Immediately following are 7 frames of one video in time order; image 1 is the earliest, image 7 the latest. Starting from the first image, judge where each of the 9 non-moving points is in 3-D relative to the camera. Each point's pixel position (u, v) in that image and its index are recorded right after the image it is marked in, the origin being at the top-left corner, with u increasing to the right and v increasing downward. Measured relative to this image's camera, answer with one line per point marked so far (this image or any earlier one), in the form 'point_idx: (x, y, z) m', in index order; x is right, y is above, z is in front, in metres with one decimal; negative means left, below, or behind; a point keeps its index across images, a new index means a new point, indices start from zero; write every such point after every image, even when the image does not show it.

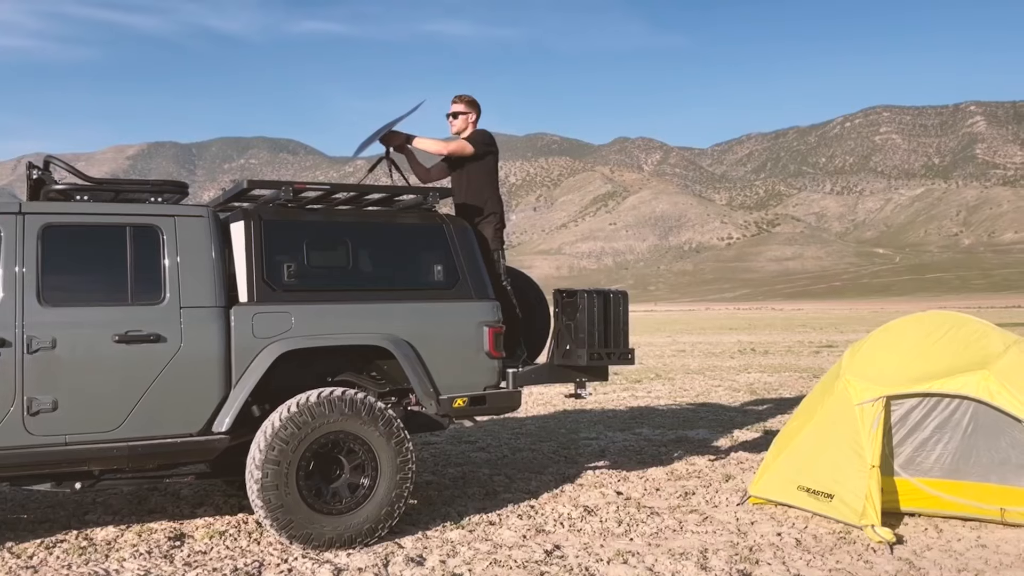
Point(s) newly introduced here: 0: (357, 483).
0: (-1.0, -1.2, +6.7) m
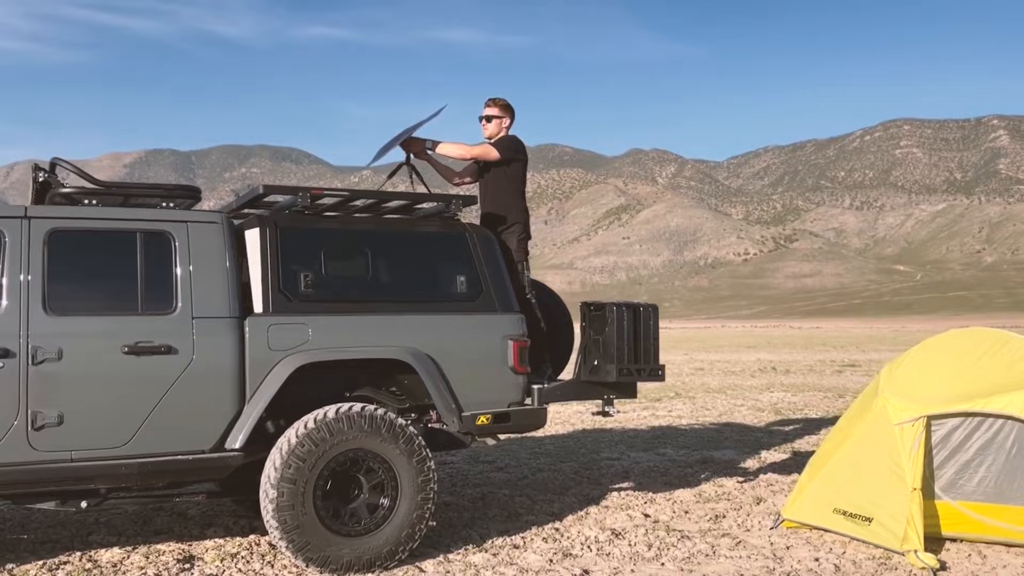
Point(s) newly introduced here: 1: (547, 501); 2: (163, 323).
0: (-0.8, -1.3, +6.4) m
1: (+0.2, -1.5, +7.4) m
2: (-2.0, -0.2, +6.2) m
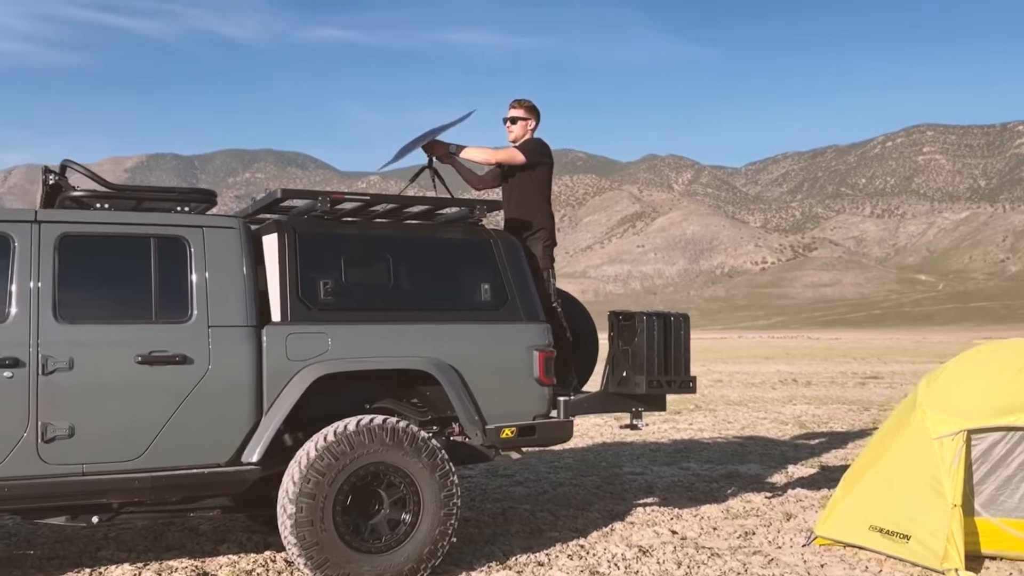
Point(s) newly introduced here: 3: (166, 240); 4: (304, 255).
0: (-0.7, -1.3, +6.1) m
1: (+0.4, -1.5, +7.1) m
2: (-1.9, -0.2, +6.0) m
3: (-2.0, +0.3, +6.1) m
4: (-1.2, +0.2, +6.2) m
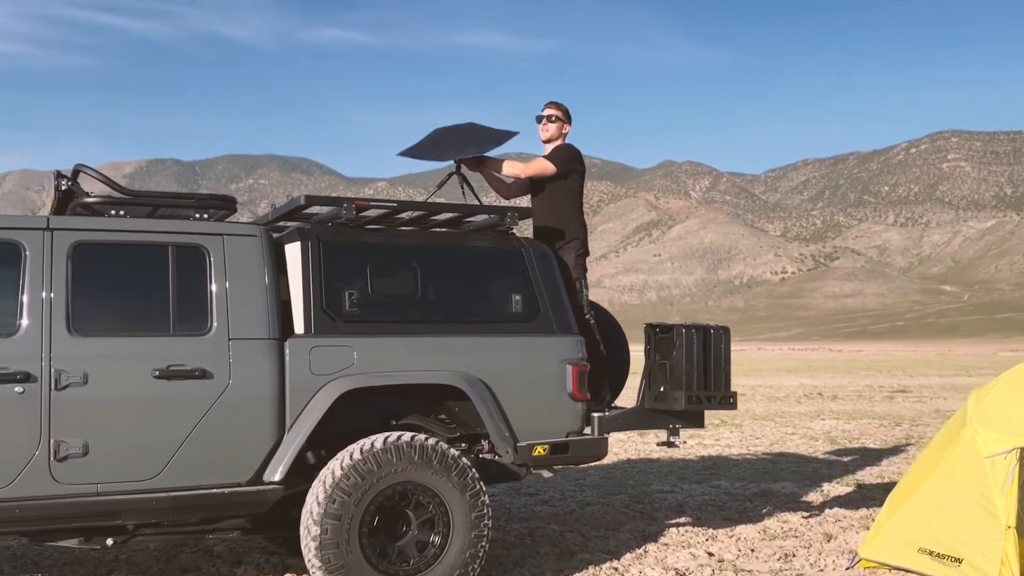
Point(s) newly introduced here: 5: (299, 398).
0: (-0.5, -1.4, +5.9) m
1: (+0.6, -1.6, +6.8) m
2: (-1.7, -0.3, +5.7) m
3: (-1.8, +0.2, +5.8) m
4: (-1.0, +0.1, +6.0) m
5: (-1.2, -0.6, +5.8) m
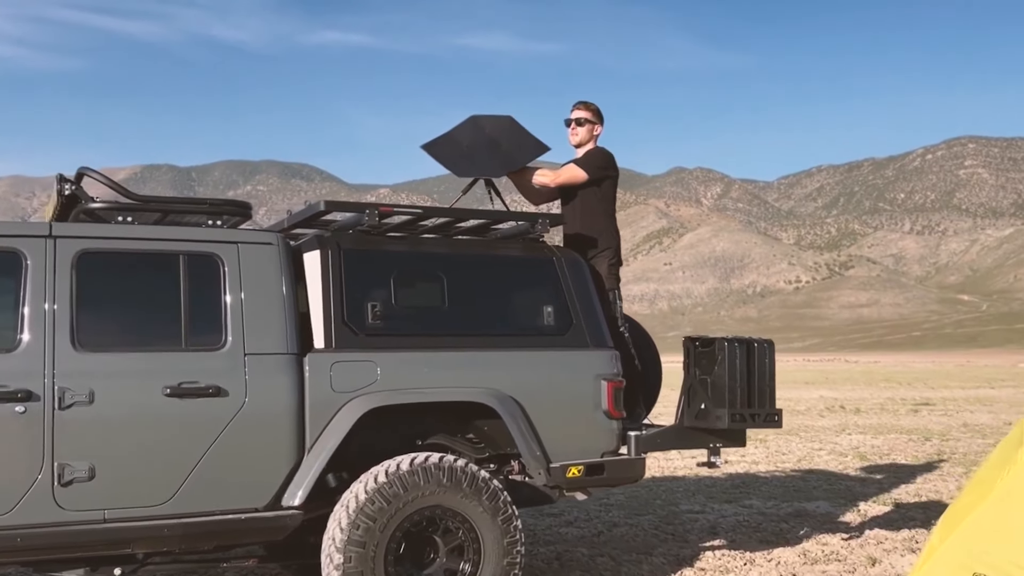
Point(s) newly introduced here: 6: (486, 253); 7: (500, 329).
0: (-0.3, -1.5, +5.5) m
1: (+0.7, -1.7, +6.5) m
2: (-1.5, -0.4, +5.3) m
3: (-1.6, +0.2, +5.5) m
4: (-0.9, +0.1, +5.6) m
5: (-1.0, -0.7, +5.4) m
6: (-0.1, +0.2, +5.9) m
7: (-0.1, -0.2, +5.8) m
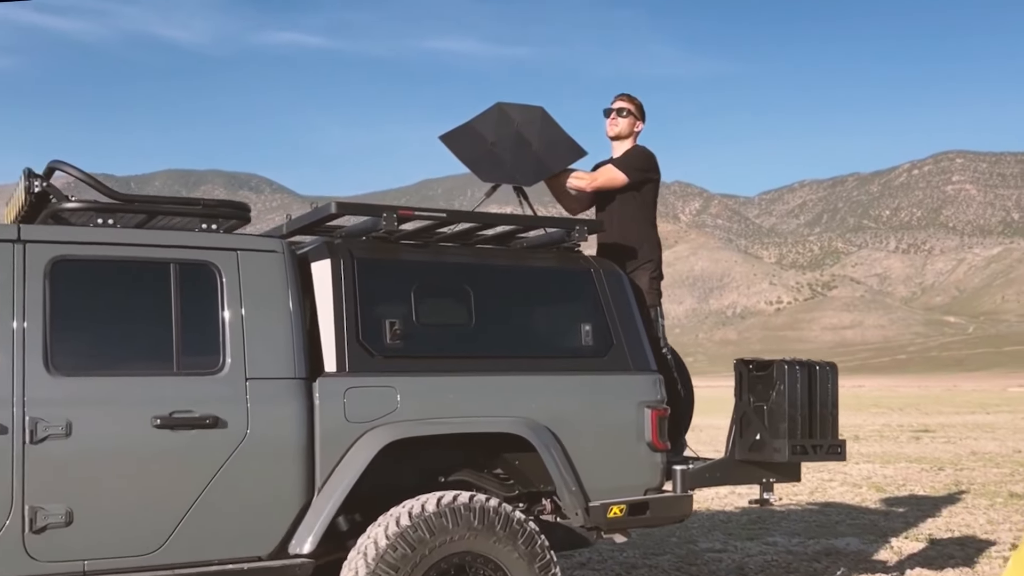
0: (-0.1, -1.5, +4.8) m
1: (+0.8, -1.8, +5.9) m
2: (-1.3, -0.4, +4.6) m
3: (-1.4, +0.1, +4.7) m
4: (-0.7, 0.0, +4.9) m
5: (-0.8, -0.7, +4.7) m
6: (0.0, +0.1, +5.3) m
7: (+0.1, -0.3, +5.2) m
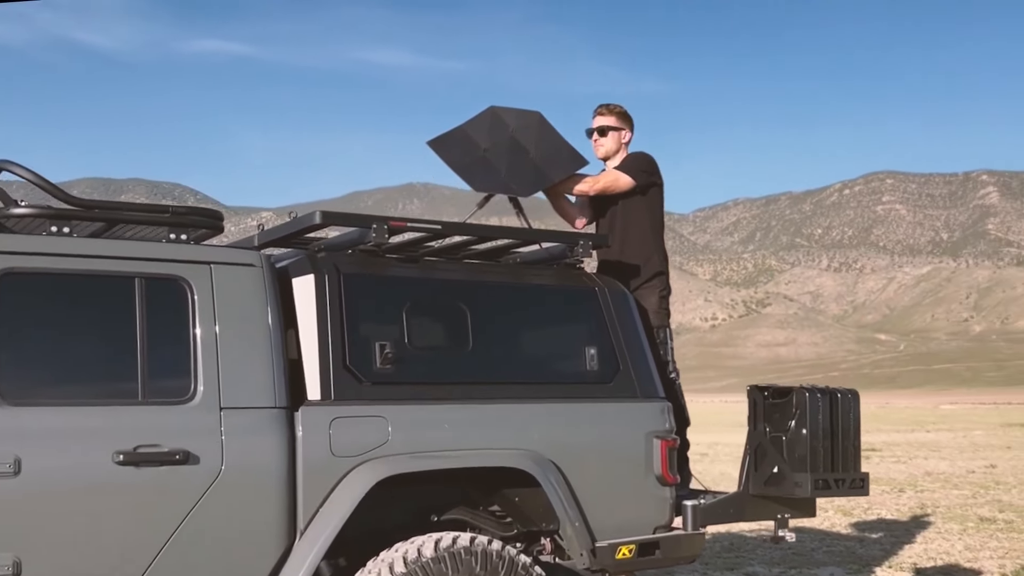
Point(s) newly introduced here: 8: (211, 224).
0: (-0.1, -1.6, +4.3) m
1: (+0.7, -1.9, +5.4) m
2: (-1.2, -0.5, +3.9) m
3: (-1.3, 0.0, +4.0) m
4: (-0.6, -0.1, +4.3) m
5: (-0.7, -0.8, +4.1) m
6: (0.0, 0.0, +4.8) m
7: (+0.1, -0.4, +4.7) m
8: (-1.3, +0.3, +4.4) m
